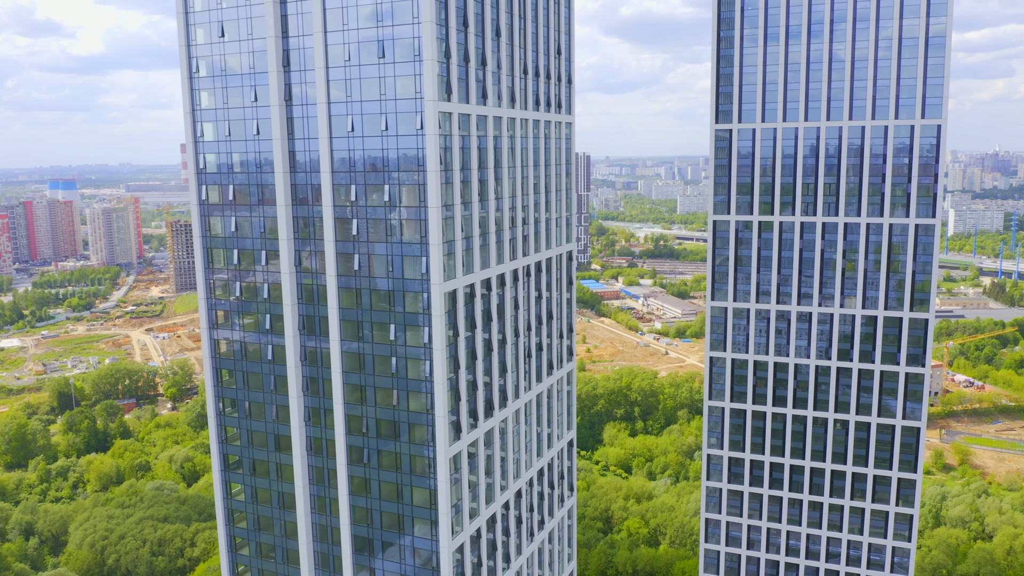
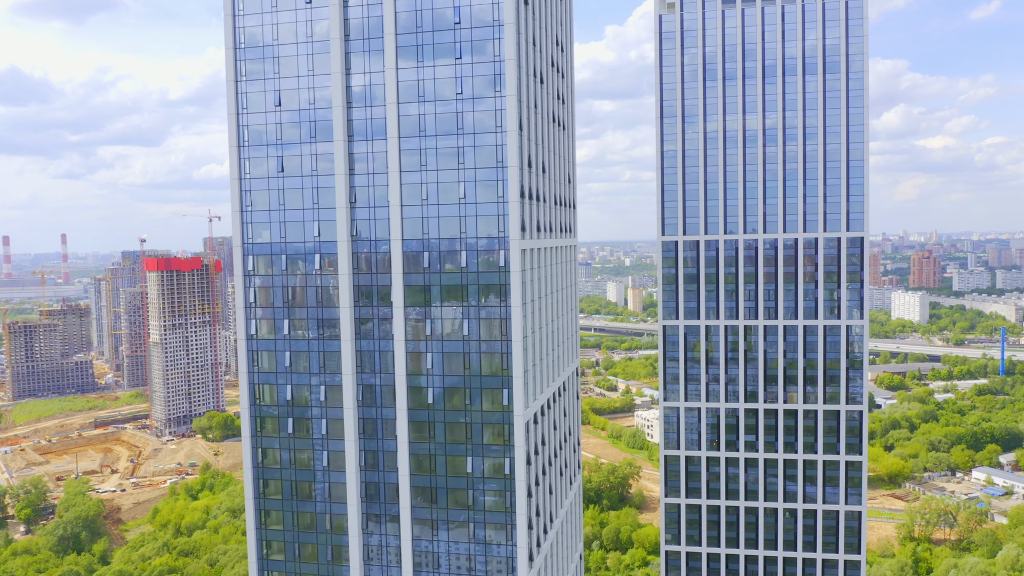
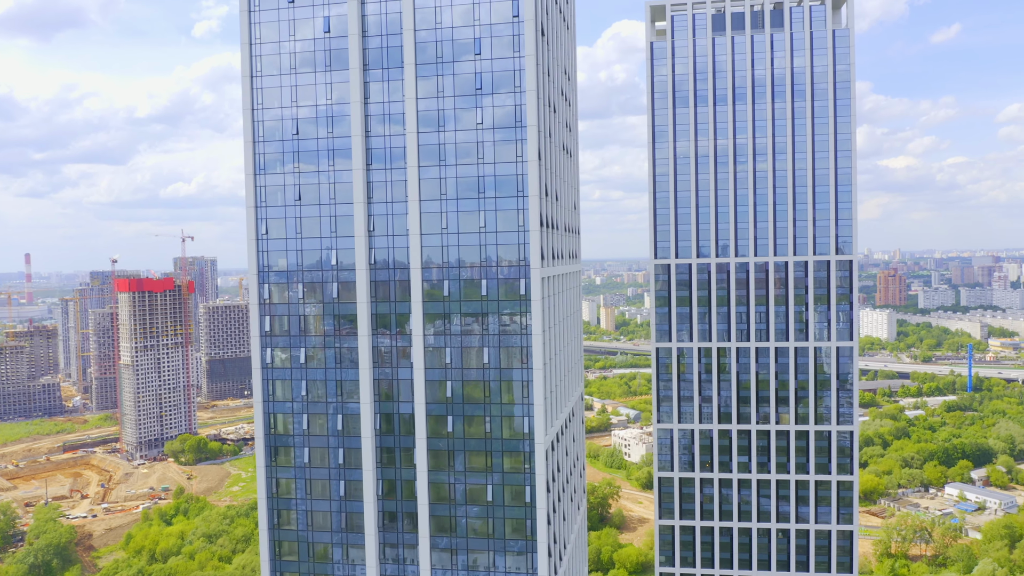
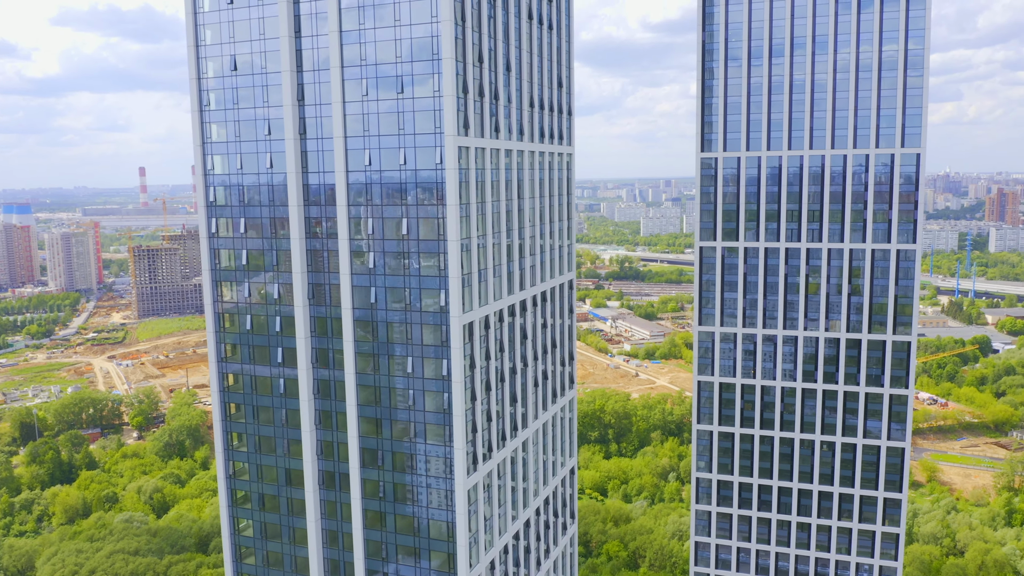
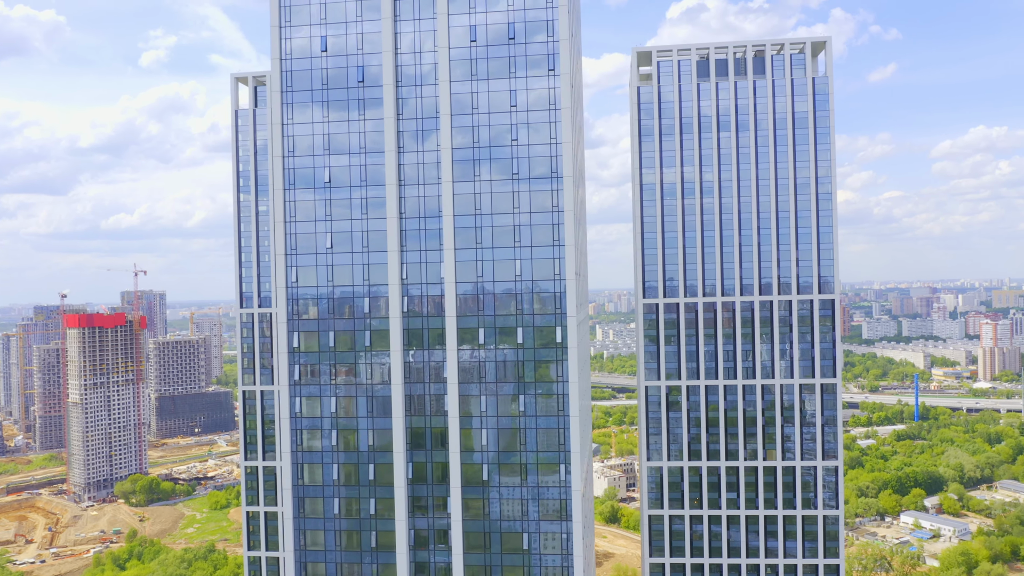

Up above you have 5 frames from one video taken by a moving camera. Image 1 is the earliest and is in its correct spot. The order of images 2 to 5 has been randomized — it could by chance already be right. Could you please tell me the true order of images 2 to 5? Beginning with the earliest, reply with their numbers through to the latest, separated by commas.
4, 2, 3, 5
